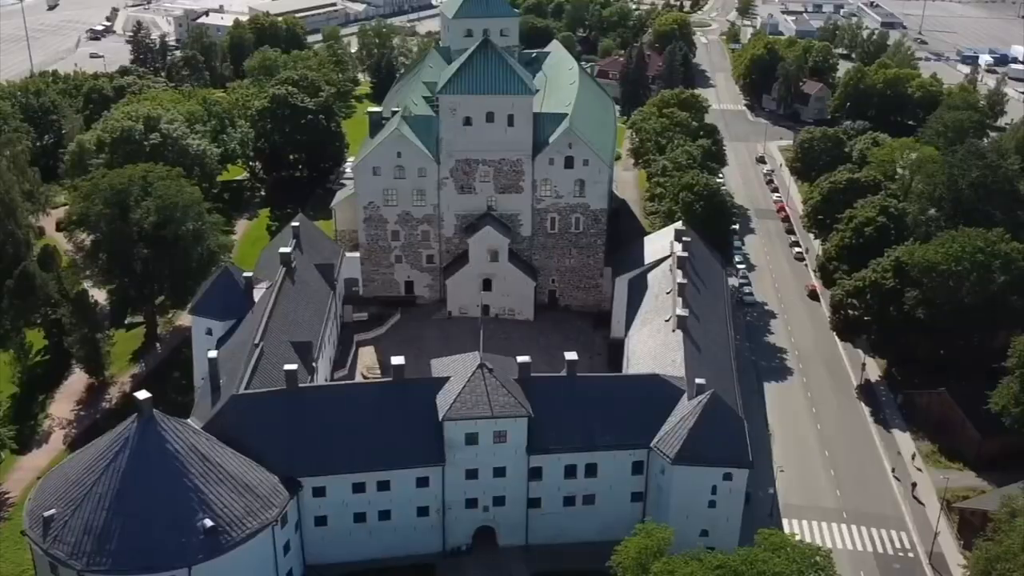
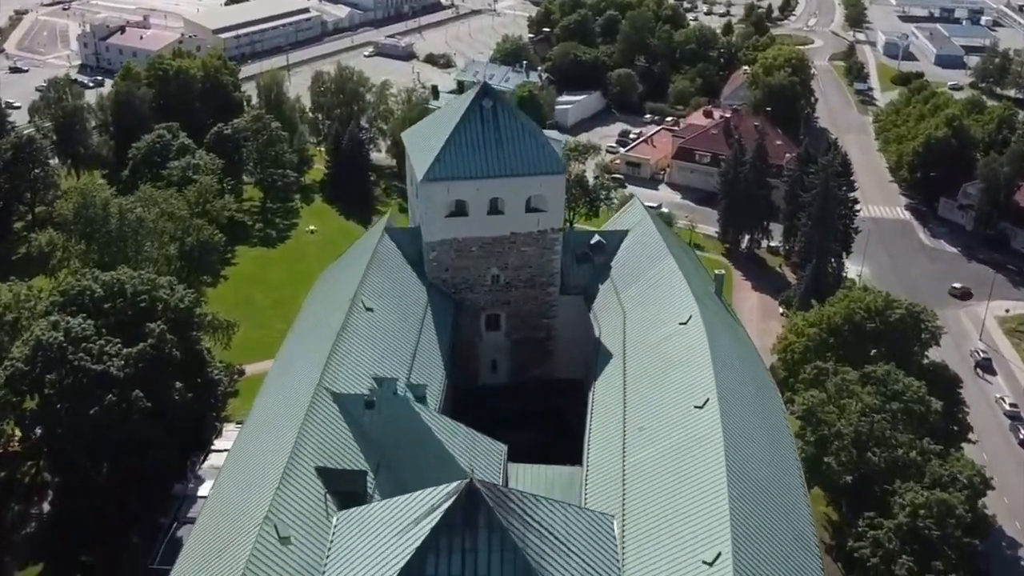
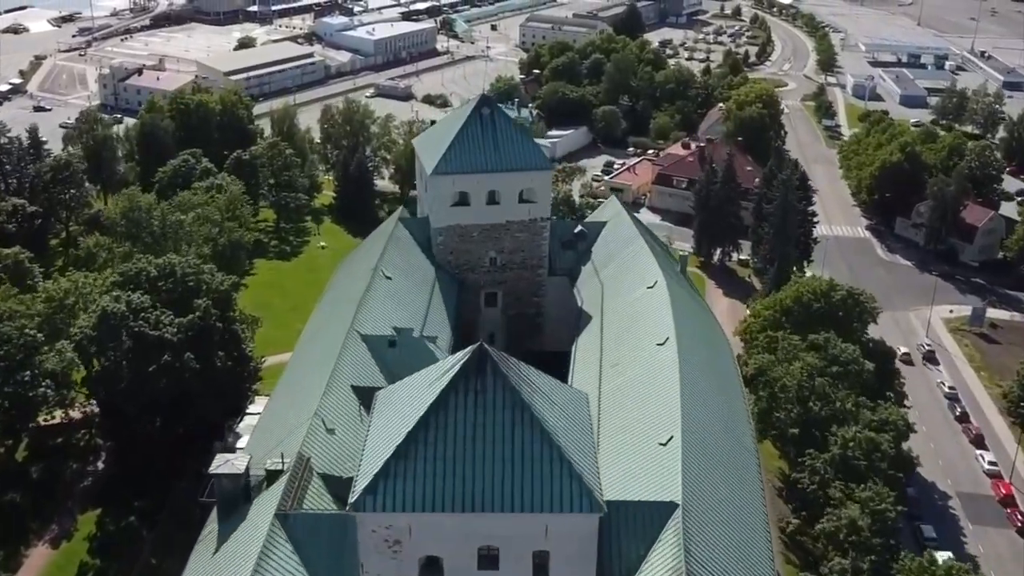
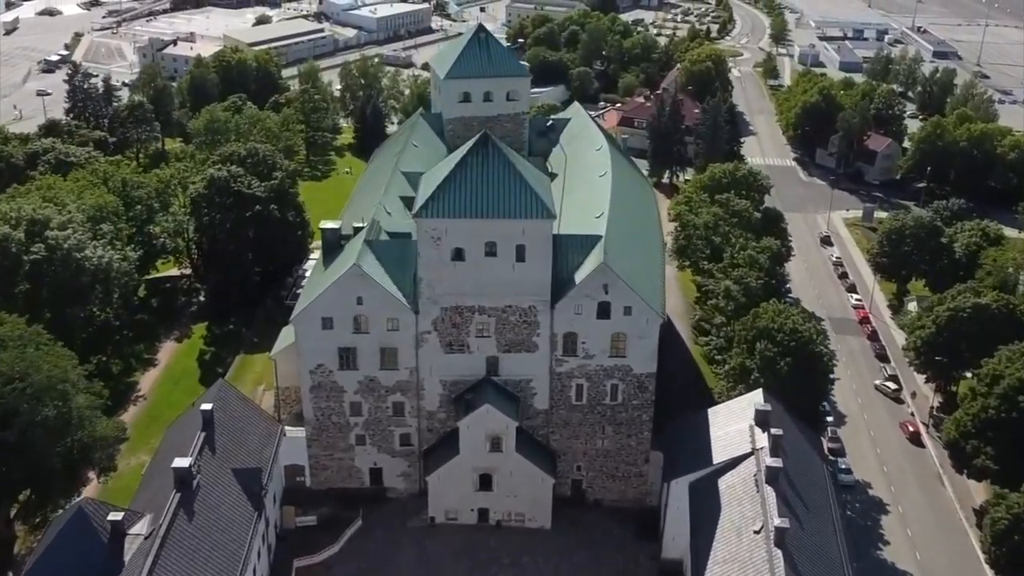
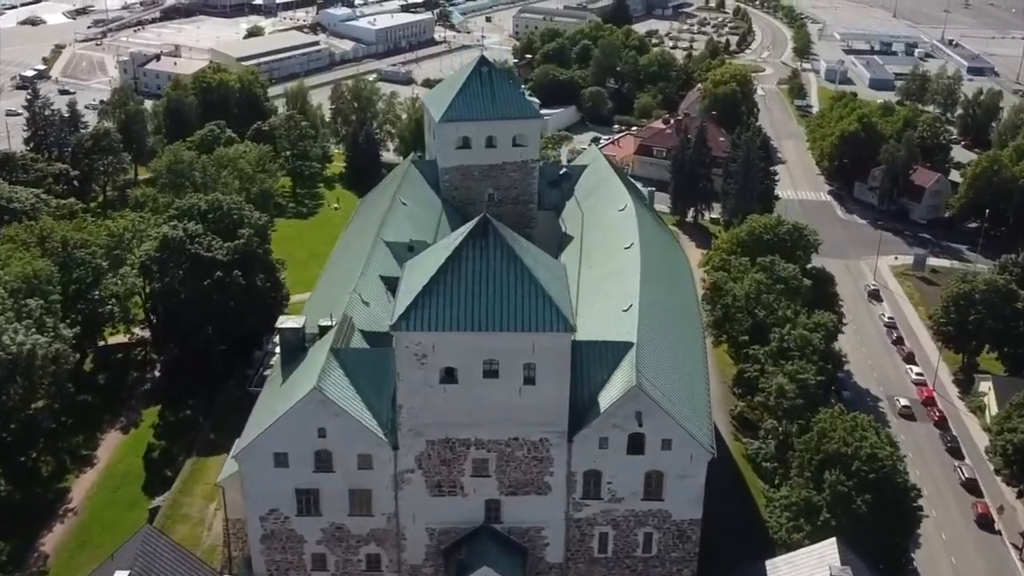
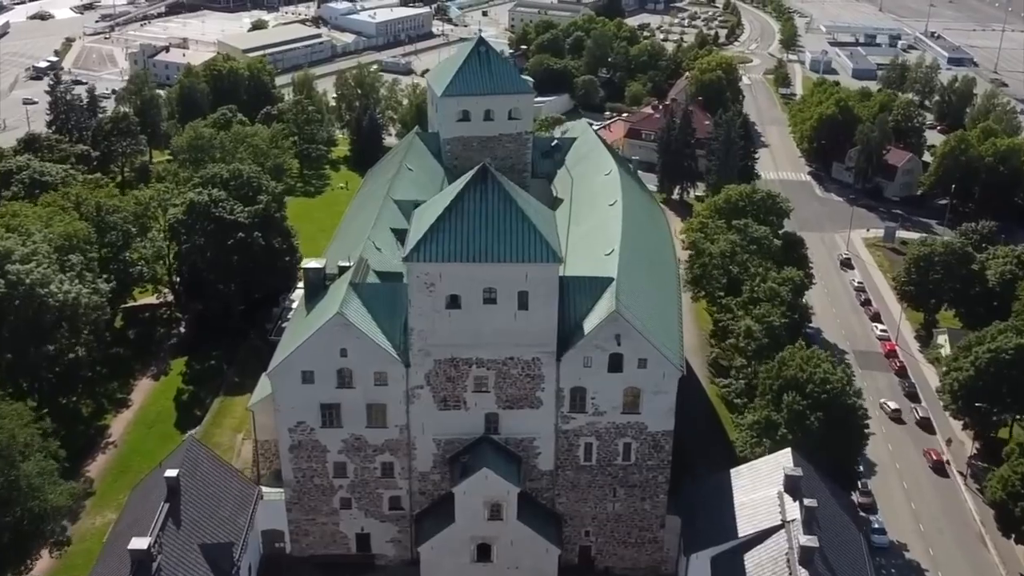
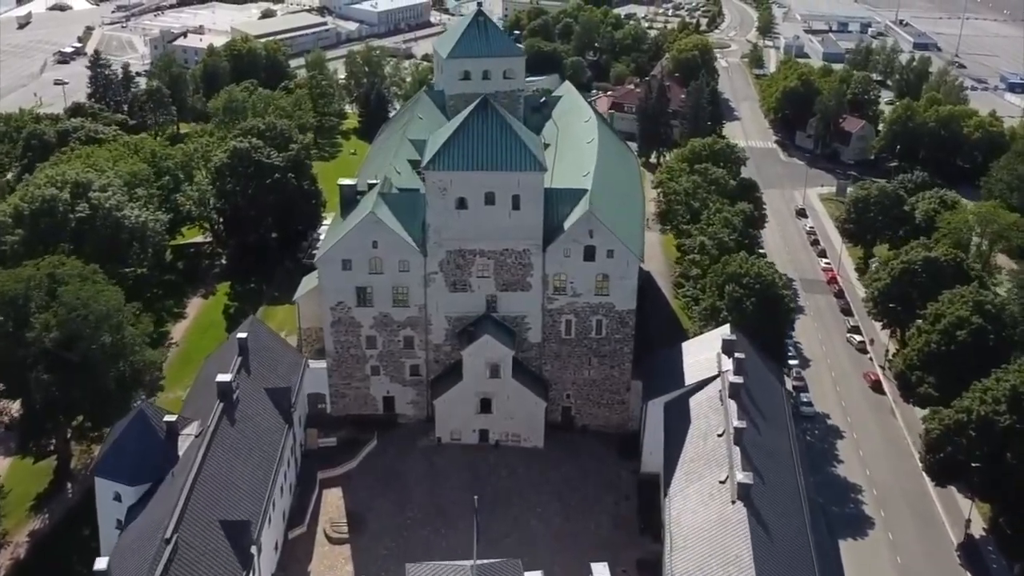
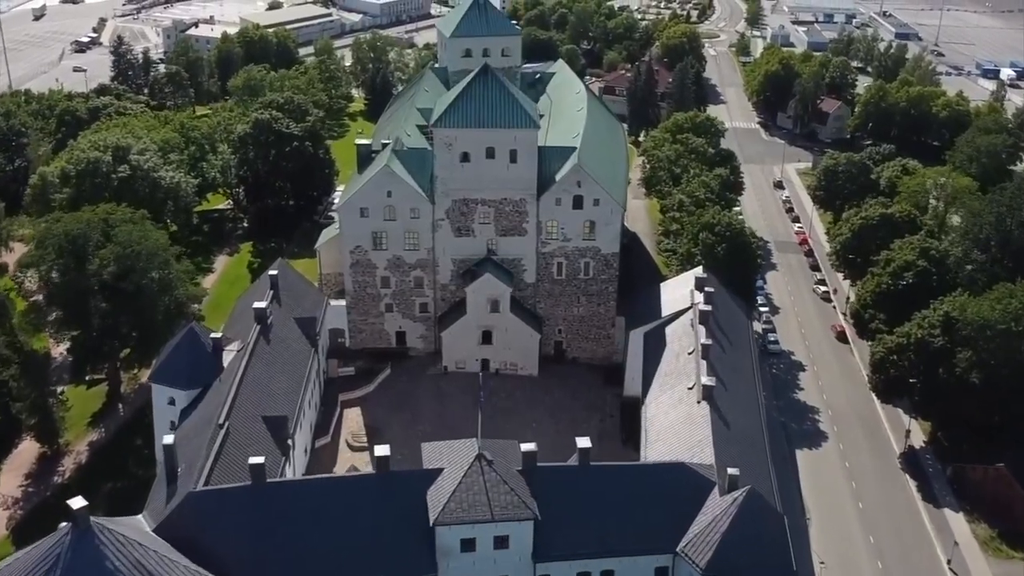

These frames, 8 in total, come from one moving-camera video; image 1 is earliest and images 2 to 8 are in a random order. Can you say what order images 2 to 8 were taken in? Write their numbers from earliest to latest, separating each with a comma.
8, 7, 4, 6, 5, 3, 2
